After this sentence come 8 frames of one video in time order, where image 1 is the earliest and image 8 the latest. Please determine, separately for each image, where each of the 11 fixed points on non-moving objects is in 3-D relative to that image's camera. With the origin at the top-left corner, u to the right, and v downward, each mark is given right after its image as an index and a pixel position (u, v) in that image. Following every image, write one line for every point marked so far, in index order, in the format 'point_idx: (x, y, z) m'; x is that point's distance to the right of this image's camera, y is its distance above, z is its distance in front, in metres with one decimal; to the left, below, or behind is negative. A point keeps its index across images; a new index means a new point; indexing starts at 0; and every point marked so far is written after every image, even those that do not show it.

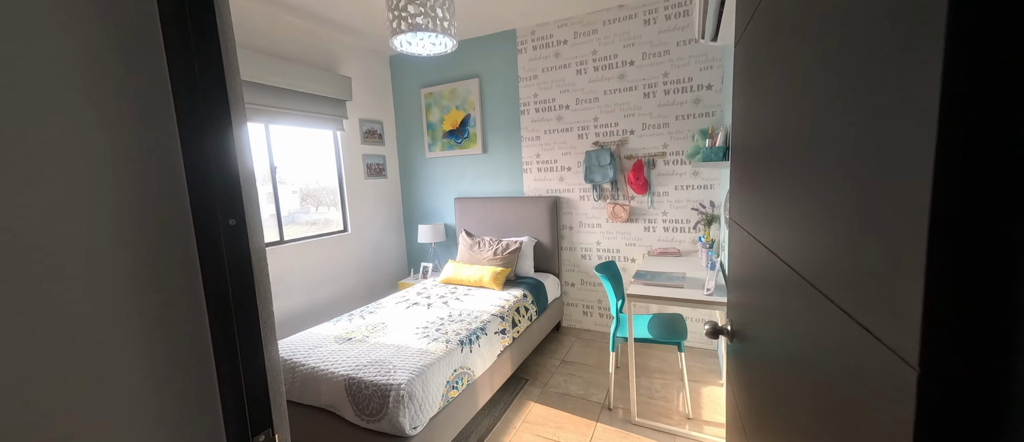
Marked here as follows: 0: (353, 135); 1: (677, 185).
0: (-1.5, +0.8, +3.4) m
1: (+1.2, +0.3, +2.7) m
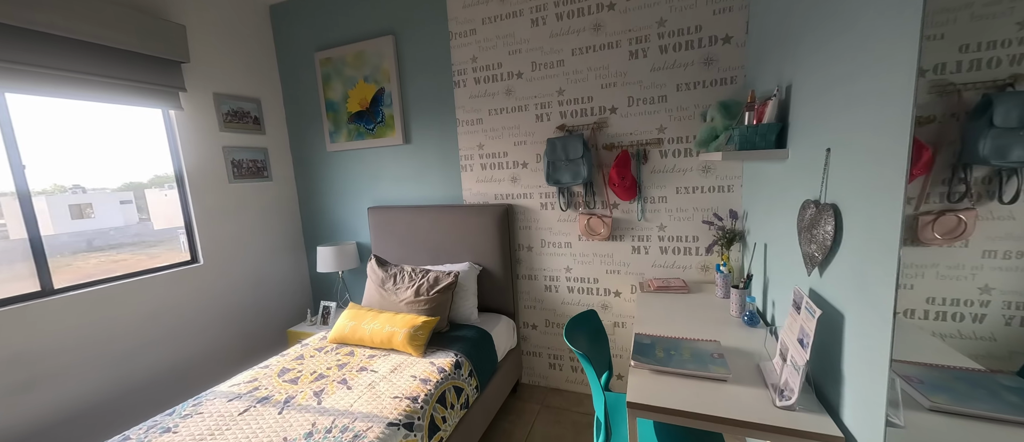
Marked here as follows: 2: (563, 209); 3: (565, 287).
0: (-2.0, +0.7, +2.3) m
1: (+0.9, +0.2, +1.8) m
2: (+0.3, +0.1, +2.1) m
3: (+0.3, -0.4, +2.2) m
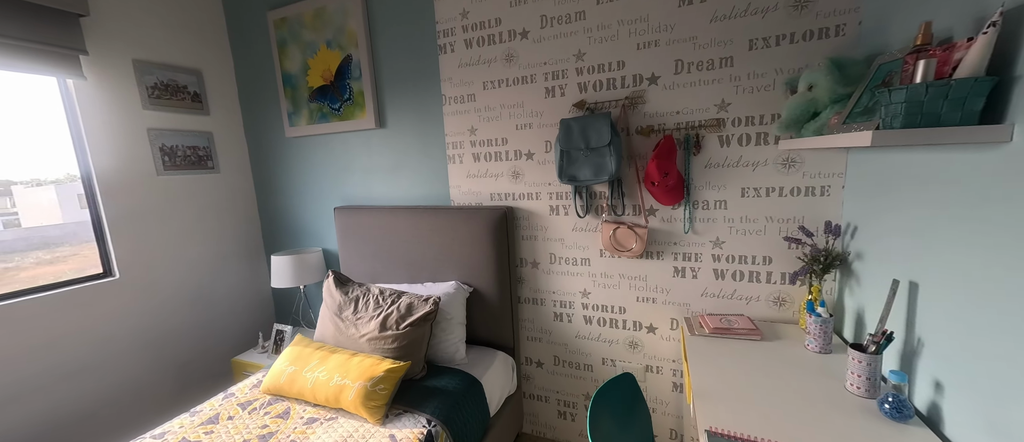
0: (-2.0, +0.6, +1.8) m
1: (+0.8, +0.1, +1.3) m
2: (+0.3, 0.0, +1.5) m
3: (+0.3, -0.4, +1.6) m
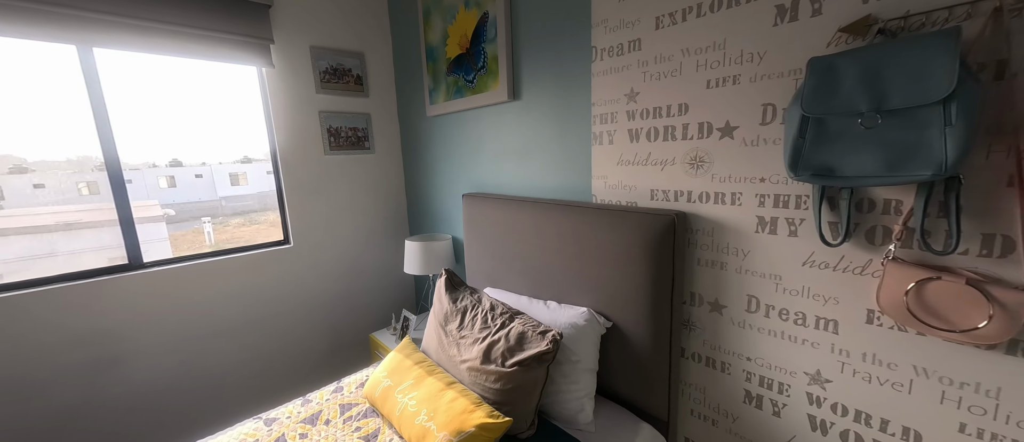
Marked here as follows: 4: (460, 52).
0: (-1.2, +0.8, +2.0) m
1: (+1.1, 0.0, +0.4) m
2: (+0.7, 0.0, +0.8) m
3: (+0.8, -0.5, +0.9) m
4: (-0.2, +0.8, +1.7) m
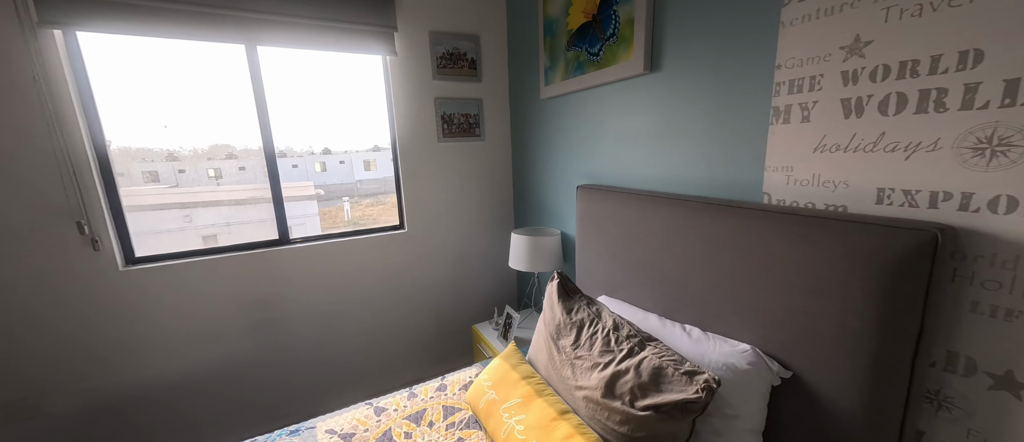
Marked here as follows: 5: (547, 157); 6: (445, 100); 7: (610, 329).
0: (-0.5, +0.9, +2.0) m
1: (+1.2, -0.1, -0.2) m
2: (+1.0, -0.1, +0.4) m
3: (+1.0, -0.5, +0.5) m
4: (+0.3, +0.8, +1.5) m
5: (+0.2, +0.4, +2.0) m
6: (-0.4, +0.7, +2.1) m
7: (+0.3, -0.3, +1.0) m
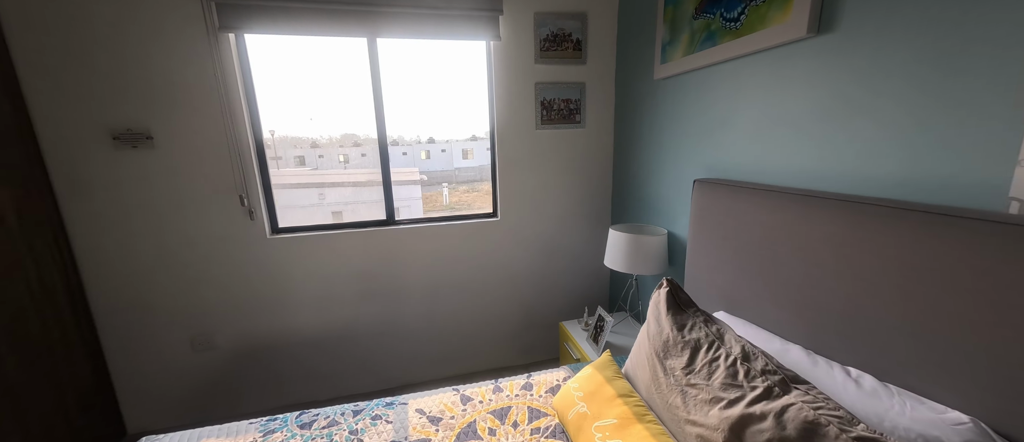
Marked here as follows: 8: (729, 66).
0: (0.0, +0.9, +1.9) m
1: (+1.2, -0.2, -0.6) m
2: (+1.0, -0.2, 0.0) m
3: (+1.1, -0.6, +0.2) m
4: (+0.7, +0.8, +1.2) m
5: (+0.7, +0.4, +1.7) m
6: (+0.2, +0.8, +2.0) m
7: (+0.5, -0.3, +0.8) m
8: (+0.8, +0.5, +1.3) m
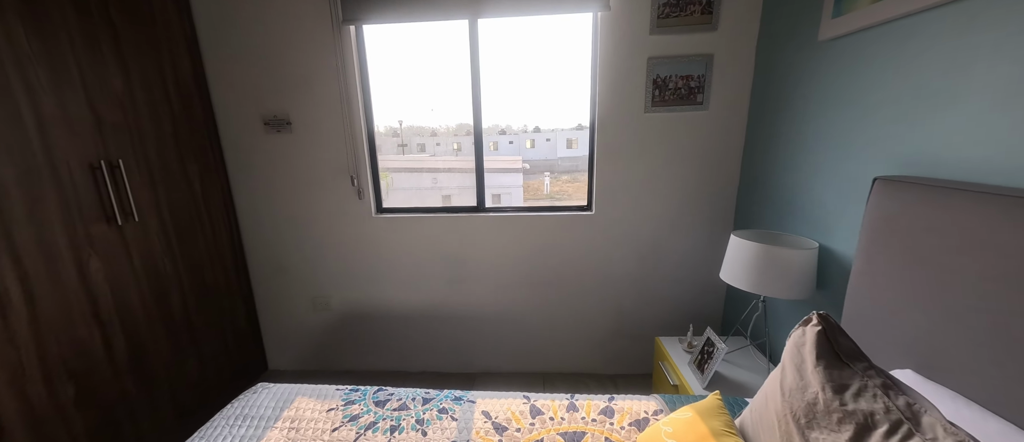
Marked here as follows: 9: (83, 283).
0: (+0.6, +0.9, +1.6) m
1: (+0.9, -0.3, -1.0) m
2: (+0.9, -0.2, -0.4) m
3: (+1.0, -0.7, -0.3) m
4: (+1.0, +0.8, +0.8) m
5: (+1.1, +0.3, +1.3) m
6: (+0.7, +0.8, +1.7) m
7: (+0.6, -0.4, +0.5) m
8: (+1.0, +0.5, +0.8) m
9: (-1.8, -0.3, +1.5) m
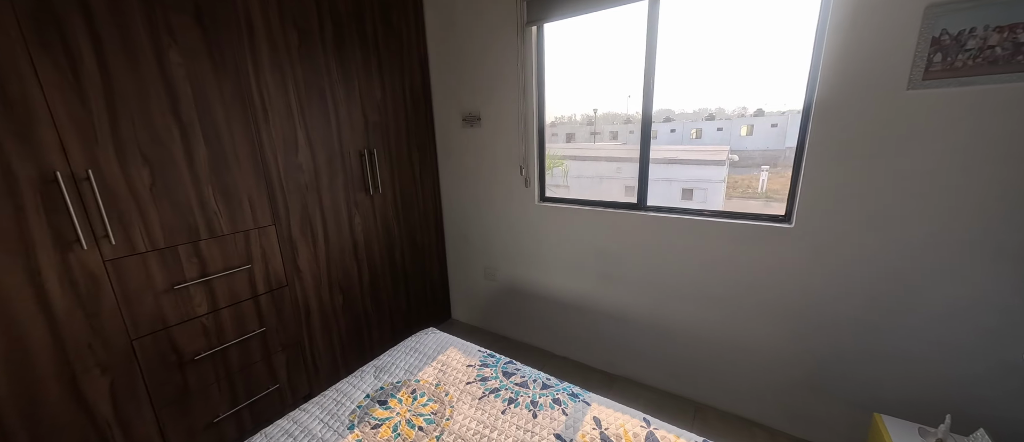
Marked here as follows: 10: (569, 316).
0: (+1.2, +0.8, +1.1) m
1: (0.0, -0.4, -1.2) m
2: (+0.4, -0.4, -0.7) m
3: (+0.4, -0.8, -0.6) m
4: (+1.1, +0.6, +0.2) m
5: (+1.4, +0.2, +0.6) m
6: (+1.3, +0.7, +1.1) m
7: (+0.6, -0.4, +0.2) m
8: (+1.2, +0.3, +0.2) m
9: (-1.0, -0.1, +2.3) m
10: (+0.4, -0.6, +2.4) m
